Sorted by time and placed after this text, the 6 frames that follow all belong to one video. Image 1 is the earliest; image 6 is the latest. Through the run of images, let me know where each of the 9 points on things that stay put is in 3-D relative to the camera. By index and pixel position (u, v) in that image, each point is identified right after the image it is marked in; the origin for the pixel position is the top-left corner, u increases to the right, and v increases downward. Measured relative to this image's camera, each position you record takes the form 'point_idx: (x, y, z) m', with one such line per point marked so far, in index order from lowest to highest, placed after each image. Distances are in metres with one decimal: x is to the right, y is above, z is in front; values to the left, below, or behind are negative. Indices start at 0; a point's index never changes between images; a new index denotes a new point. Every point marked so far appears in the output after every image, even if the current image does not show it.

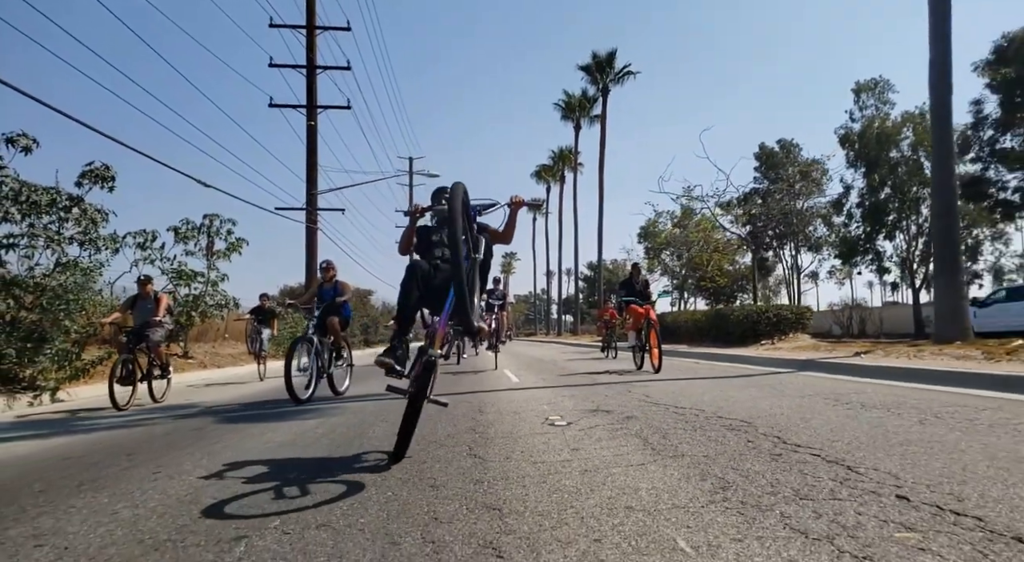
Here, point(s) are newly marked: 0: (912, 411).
0: (+3.8, -1.2, +6.6) m
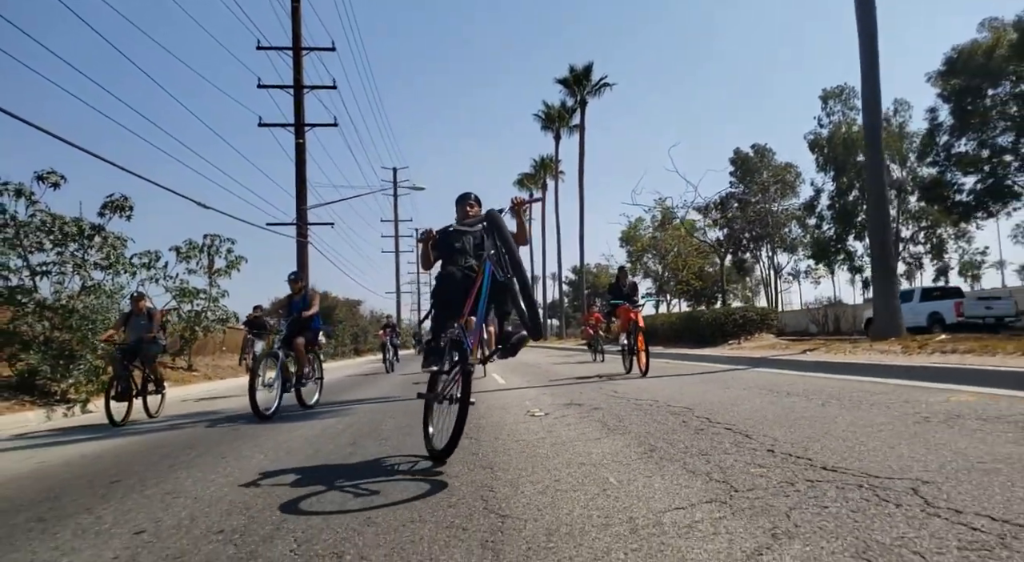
0: (+3.6, -1.3, +8.2) m
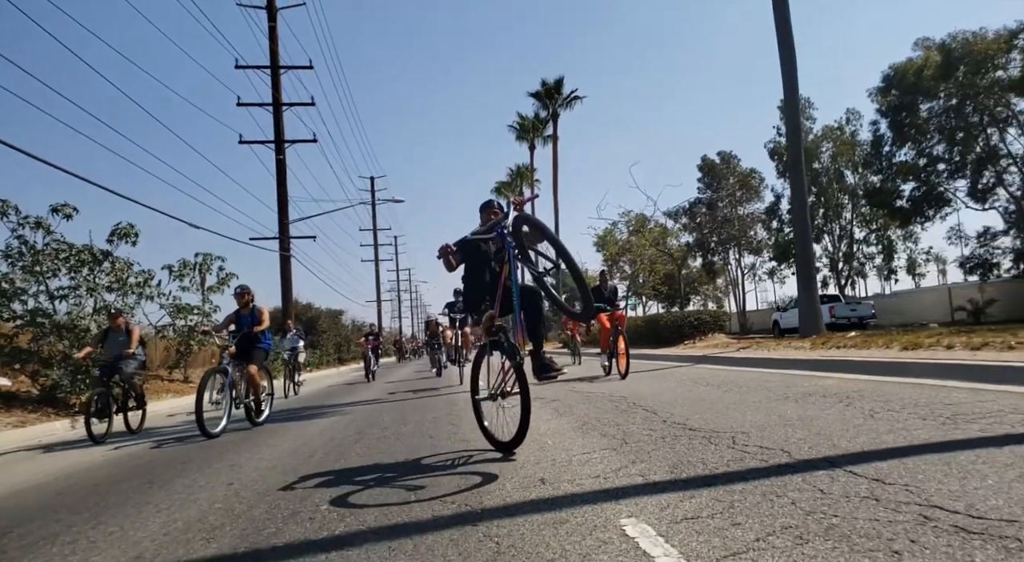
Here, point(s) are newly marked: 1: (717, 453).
0: (+3.2, -1.5, +10.3) m
1: (+1.4, -1.2, +4.9) m
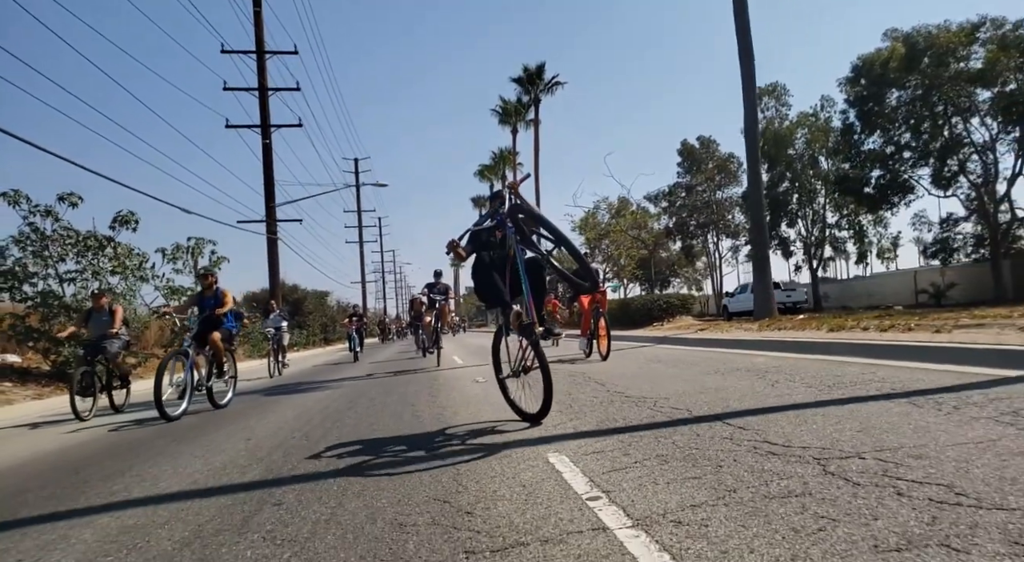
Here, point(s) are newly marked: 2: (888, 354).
0: (+2.8, -1.3, +11.7) m
1: (+1.1, -1.1, +6.2) m
2: (+4.4, -0.8, +8.3) m
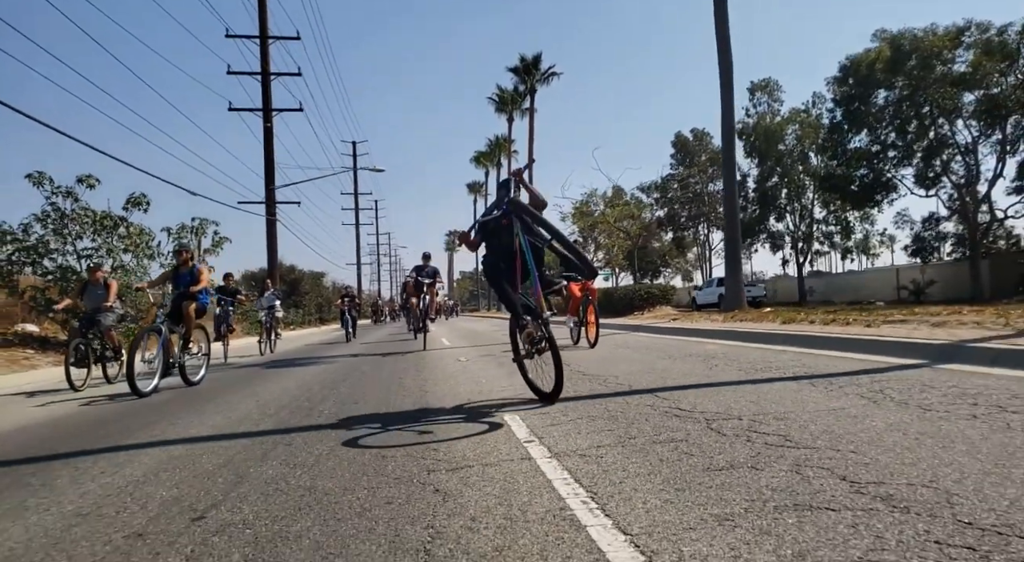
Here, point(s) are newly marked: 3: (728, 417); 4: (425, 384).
0: (+2.4, -1.2, +12.8) m
1: (+0.8, -1.1, +7.3) m
2: (+4.1, -0.8, +9.4) m
3: (+1.5, -0.9, +4.9) m
4: (-1.2, -1.4, +9.8) m
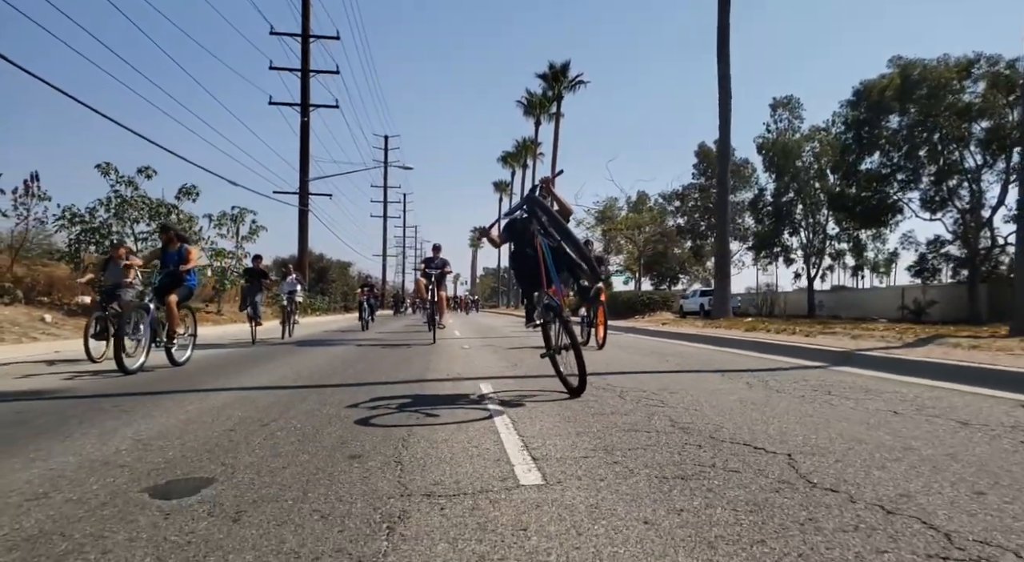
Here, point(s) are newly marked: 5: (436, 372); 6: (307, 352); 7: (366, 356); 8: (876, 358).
0: (+2.4, -1.3, +14.6) m
1: (+0.6, -1.1, +9.2) m
2: (+3.9, -1.1, +11.2) m
3: (+1.2, -1.0, +6.7) m
4: (-1.4, -1.3, +11.7) m
5: (-1.1, -1.3, +10.6) m
6: (-4.2, -1.5, +14.8) m
7: (-2.8, -1.4, +13.9) m
8: (+4.2, -0.9, +8.2) m
